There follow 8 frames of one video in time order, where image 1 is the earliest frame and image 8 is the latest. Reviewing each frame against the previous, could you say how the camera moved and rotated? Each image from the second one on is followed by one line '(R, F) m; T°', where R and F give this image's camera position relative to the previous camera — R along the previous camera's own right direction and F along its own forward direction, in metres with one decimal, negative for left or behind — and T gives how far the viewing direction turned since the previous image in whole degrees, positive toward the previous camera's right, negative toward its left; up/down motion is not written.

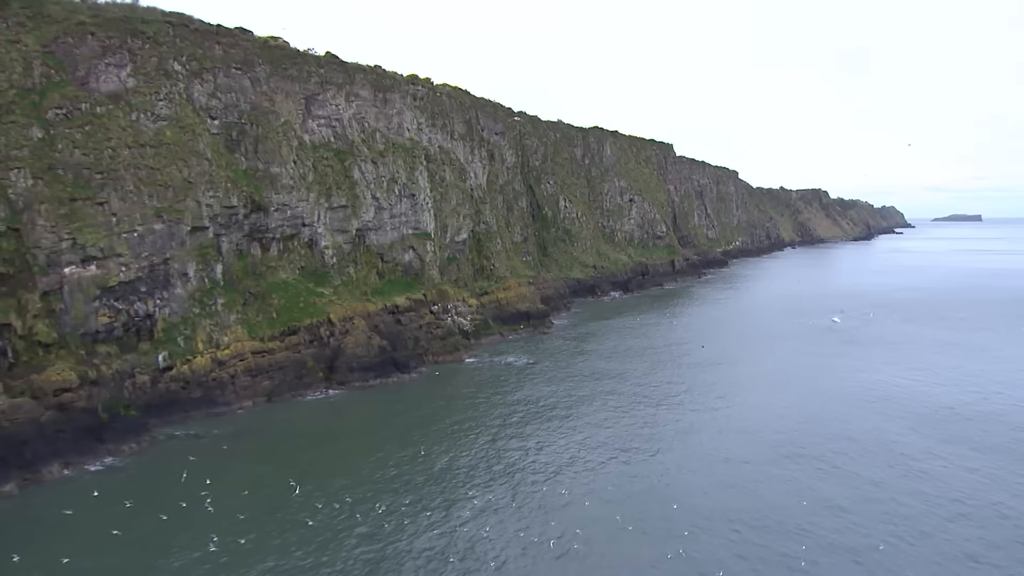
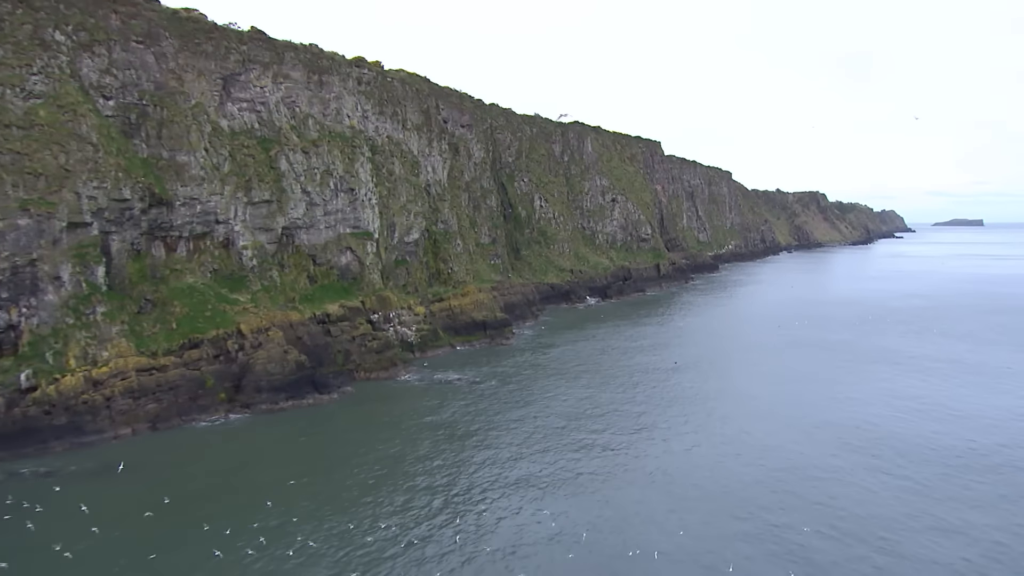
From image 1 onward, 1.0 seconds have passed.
(+4.8, +7.1) m; 0°
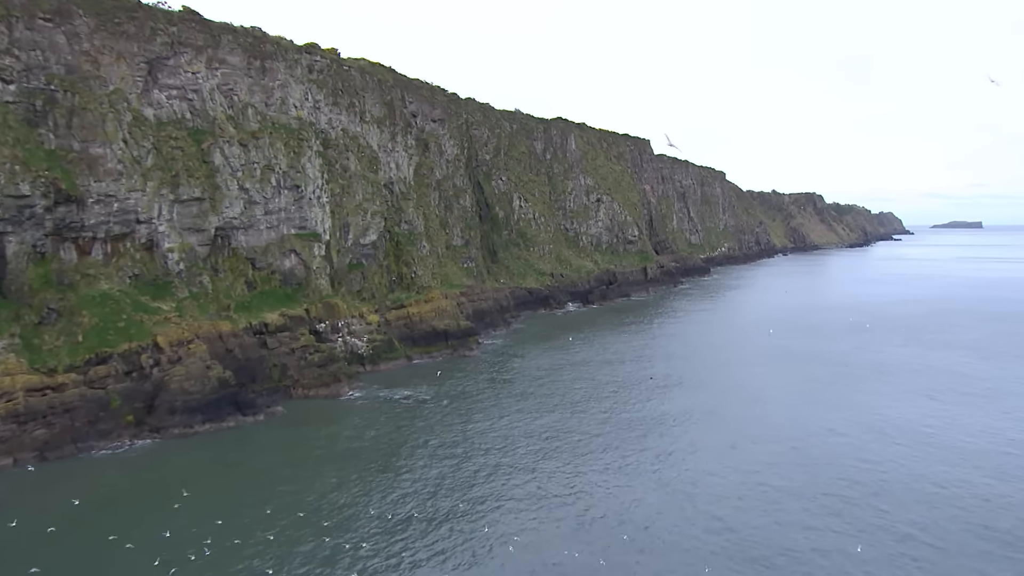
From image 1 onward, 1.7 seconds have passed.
(+3.4, +5.1) m; 0°
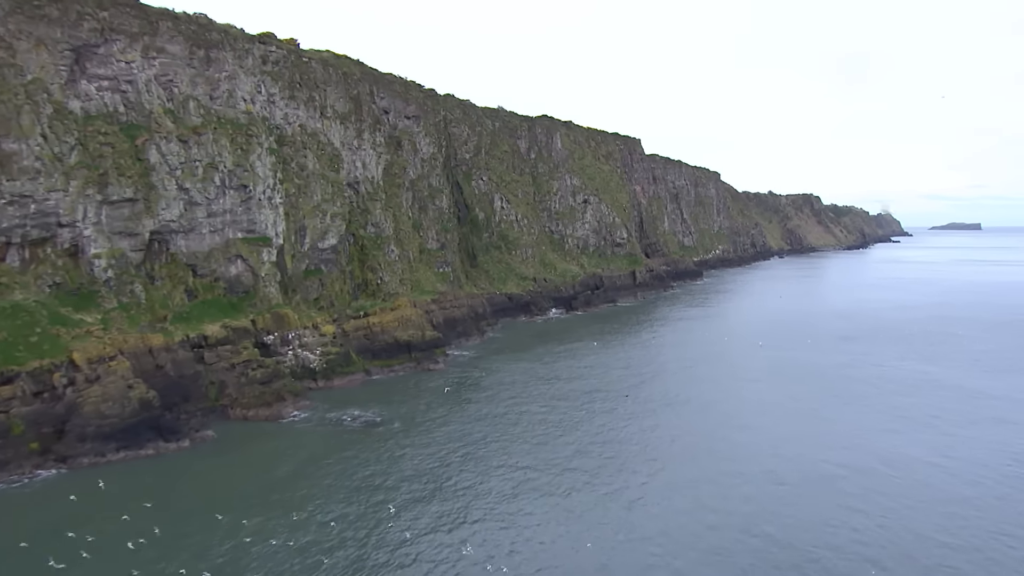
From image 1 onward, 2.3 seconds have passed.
(+2.7, +4.1) m; 0°
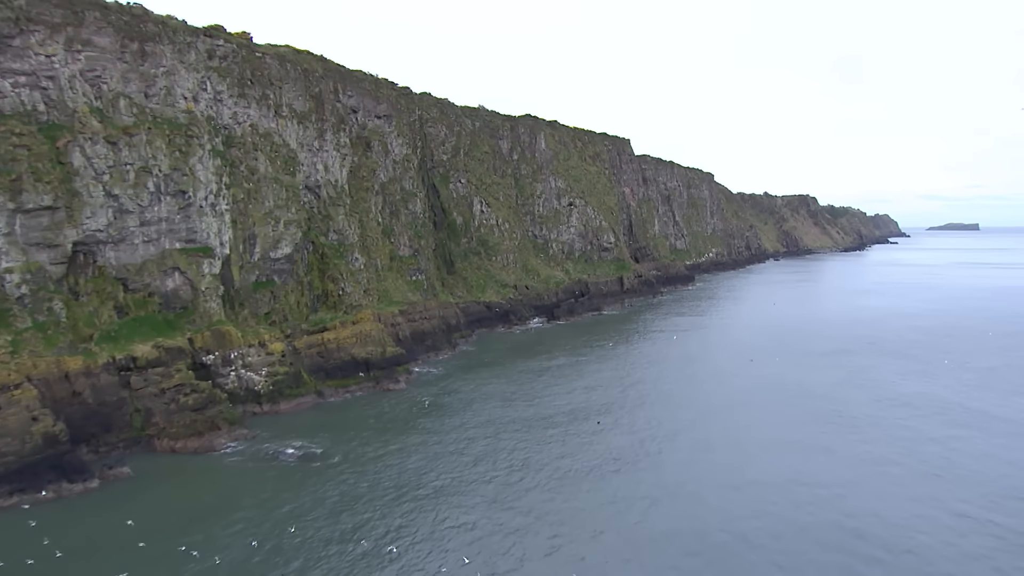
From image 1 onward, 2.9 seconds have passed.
(+2.6, +4.0) m; 0°
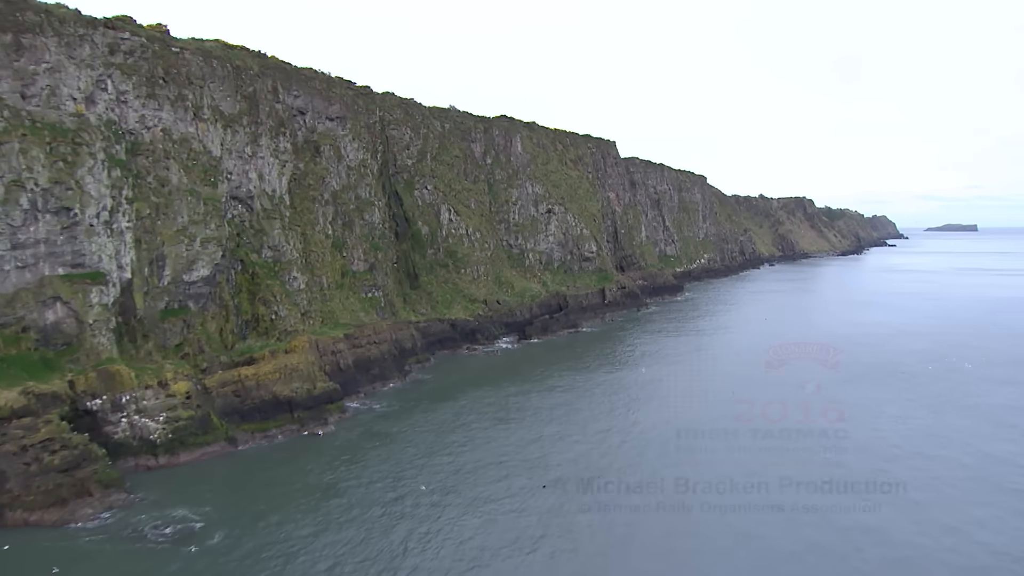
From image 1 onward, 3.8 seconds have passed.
(+3.9, +6.2) m; 0°
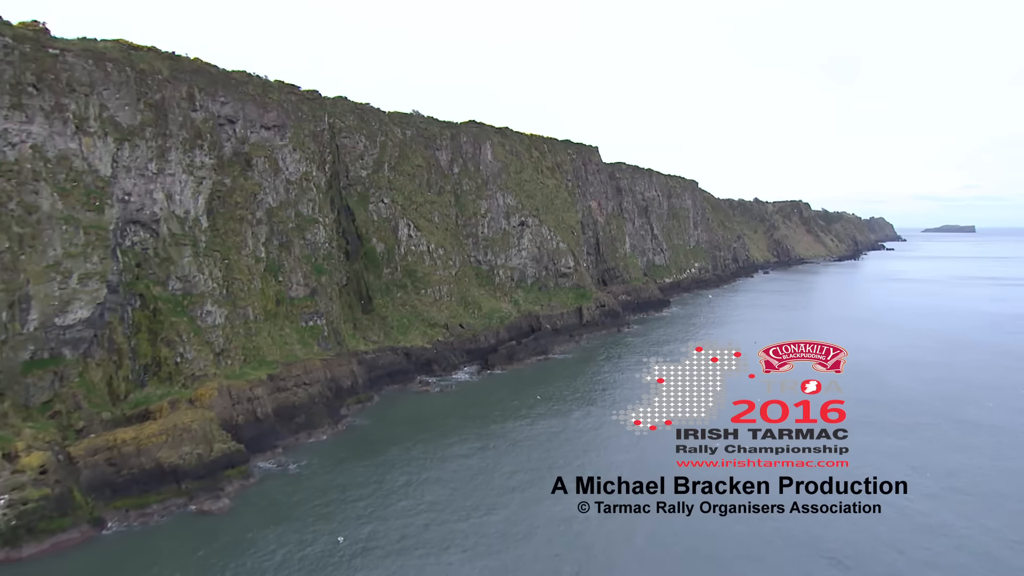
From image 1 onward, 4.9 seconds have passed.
(+4.4, +6.8) m; 0°
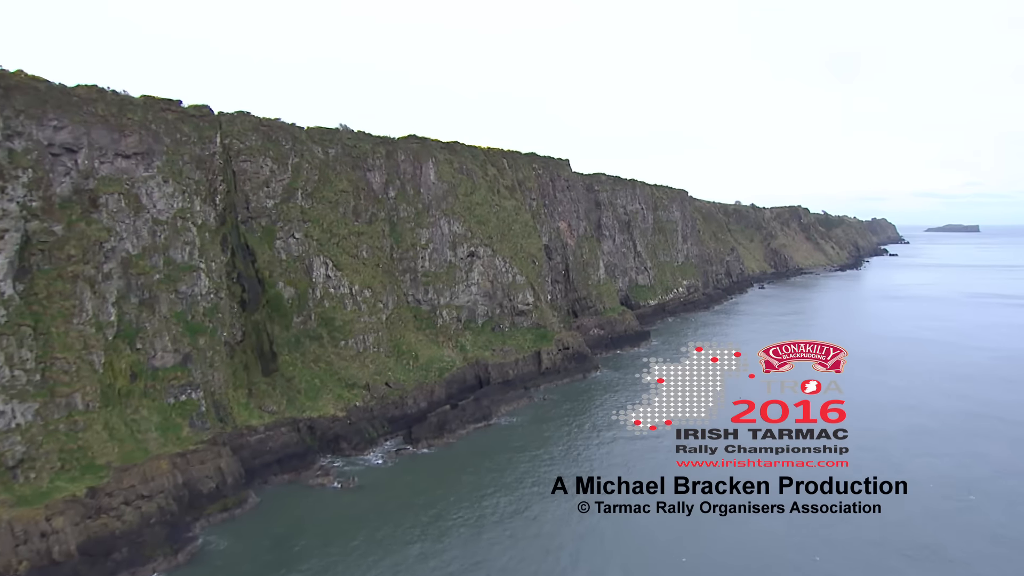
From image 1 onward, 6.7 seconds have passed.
(+6.8, +11.7) m; 0°
